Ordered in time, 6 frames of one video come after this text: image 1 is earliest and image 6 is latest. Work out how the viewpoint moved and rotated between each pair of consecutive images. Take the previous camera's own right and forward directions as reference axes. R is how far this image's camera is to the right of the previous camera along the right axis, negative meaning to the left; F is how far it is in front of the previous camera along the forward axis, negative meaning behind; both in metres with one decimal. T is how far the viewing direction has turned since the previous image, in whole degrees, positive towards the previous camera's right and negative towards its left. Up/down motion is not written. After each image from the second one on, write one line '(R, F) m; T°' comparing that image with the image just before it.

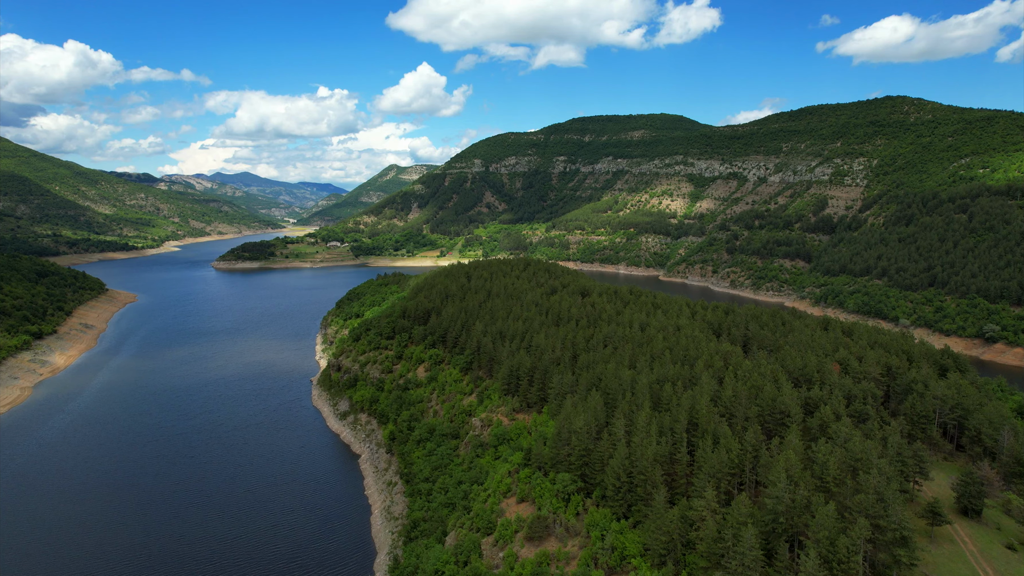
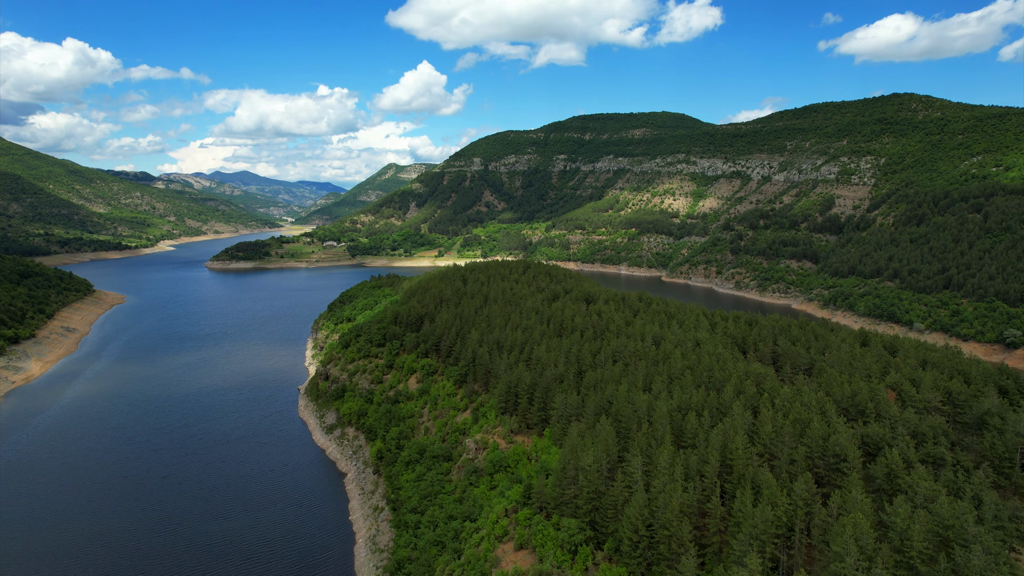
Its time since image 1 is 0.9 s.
(+0.2, +4.2) m; 0°
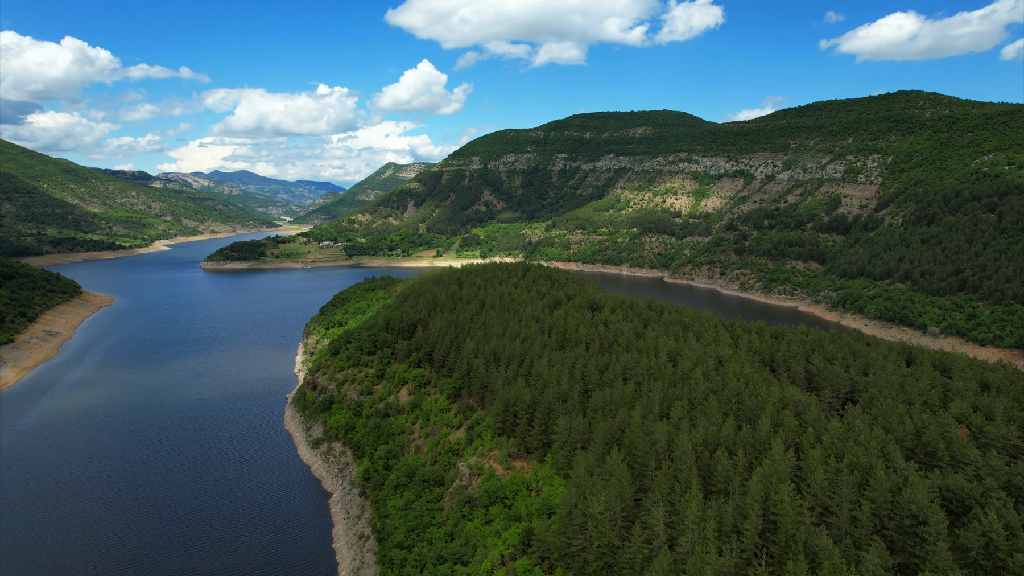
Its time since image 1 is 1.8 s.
(+0.1, +3.8) m; 0°
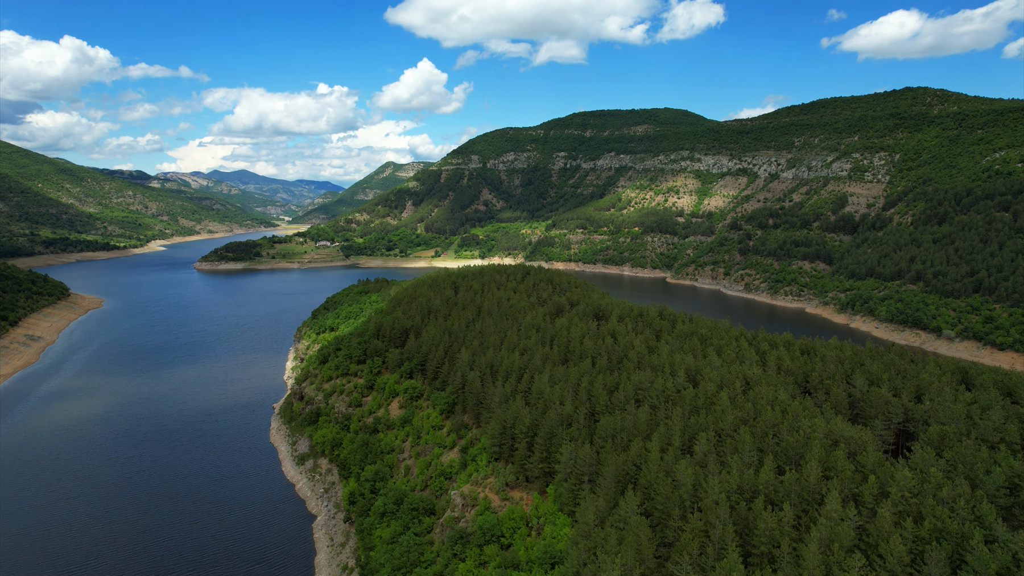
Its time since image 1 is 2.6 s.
(+0.2, +3.6) m; 0°
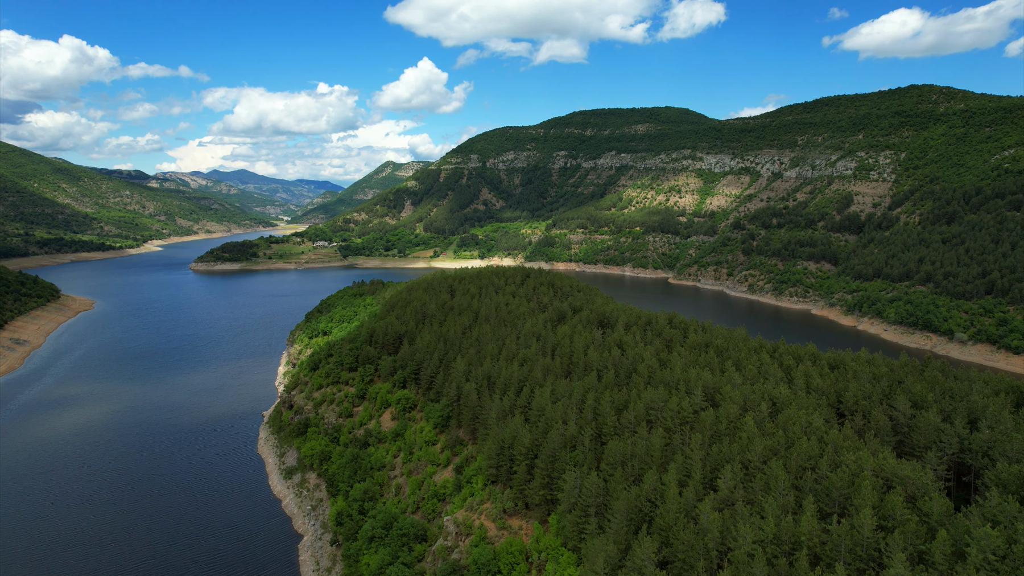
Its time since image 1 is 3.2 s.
(+0.1, +2.7) m; 0°
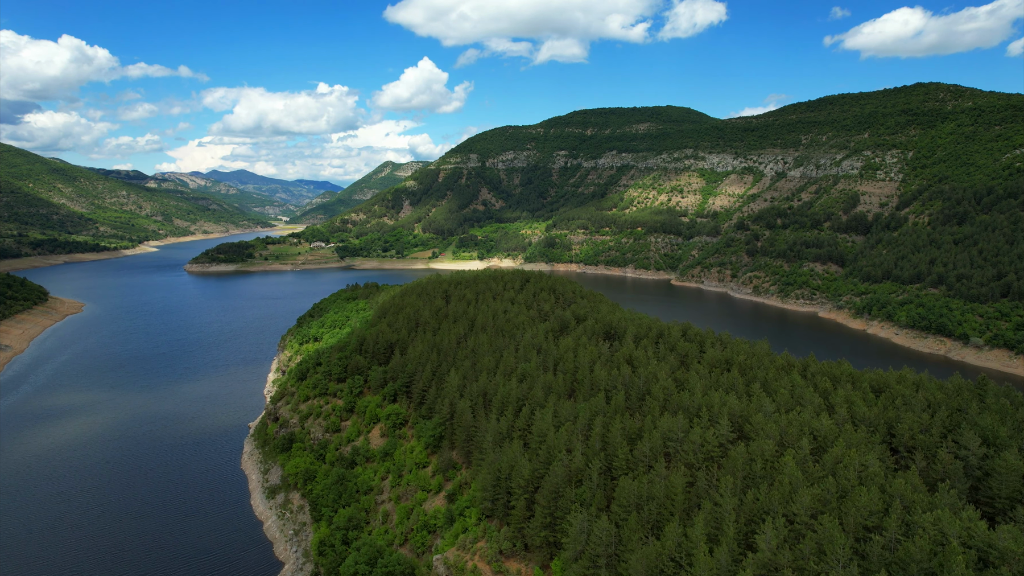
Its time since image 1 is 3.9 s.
(+0.1, +3.3) m; 0°
